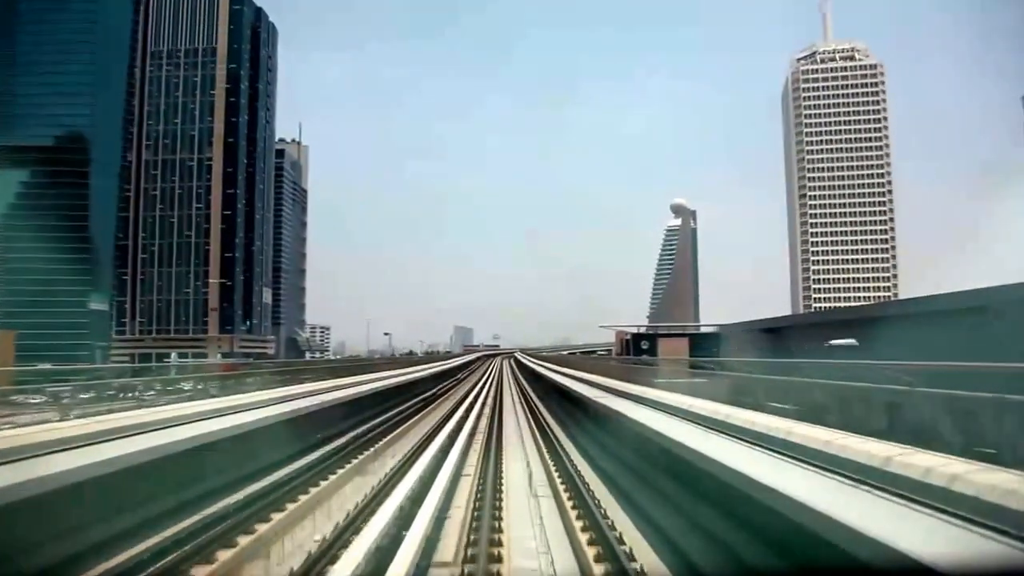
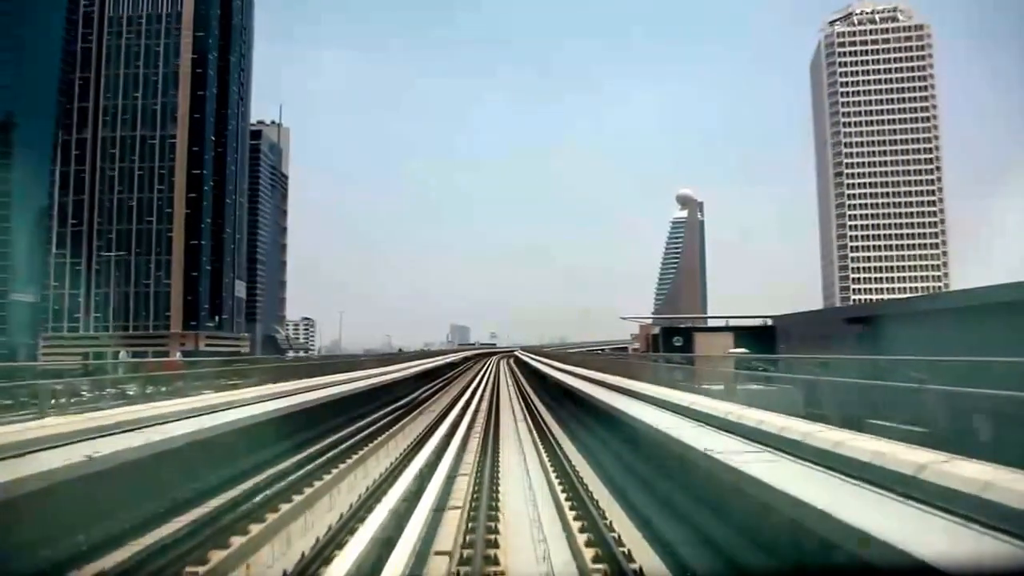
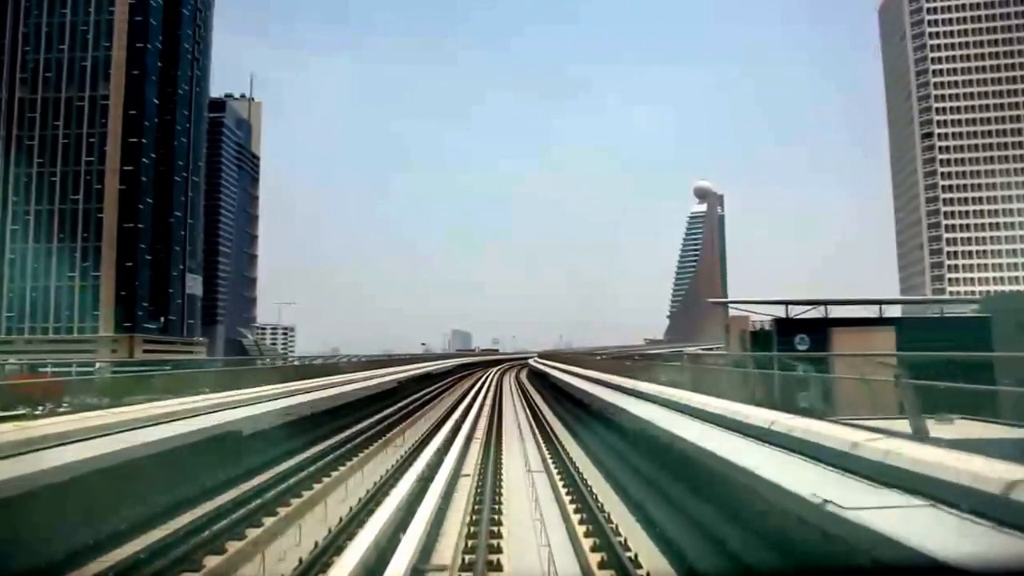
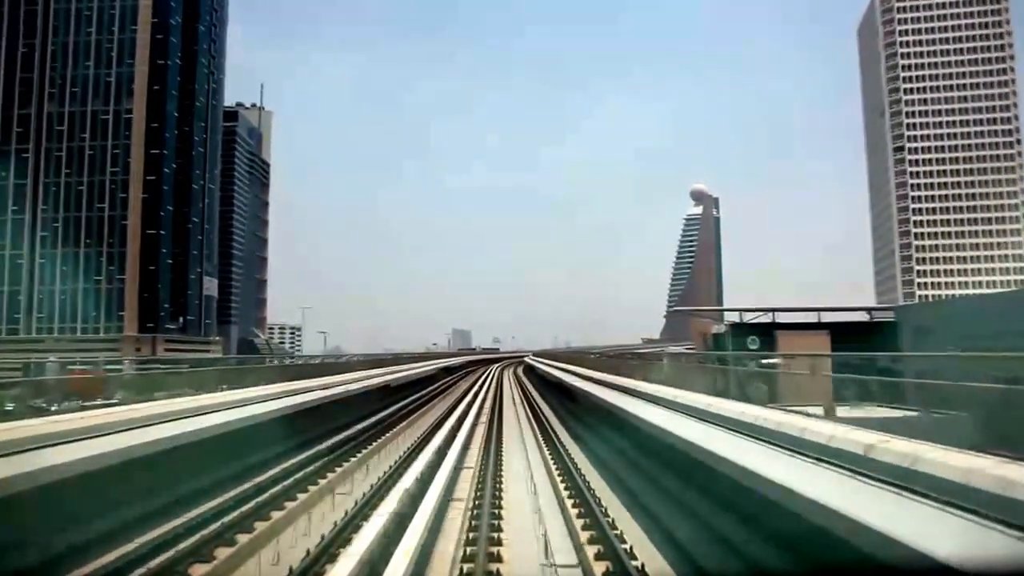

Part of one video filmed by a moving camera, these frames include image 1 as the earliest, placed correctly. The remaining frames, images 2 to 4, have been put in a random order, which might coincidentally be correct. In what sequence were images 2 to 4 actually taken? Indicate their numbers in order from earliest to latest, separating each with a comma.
2, 4, 3
